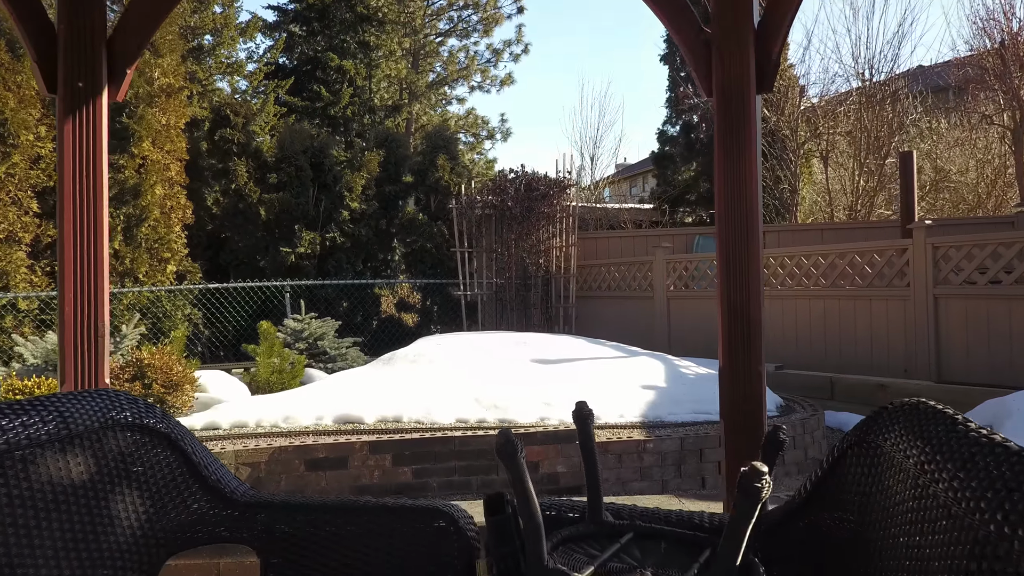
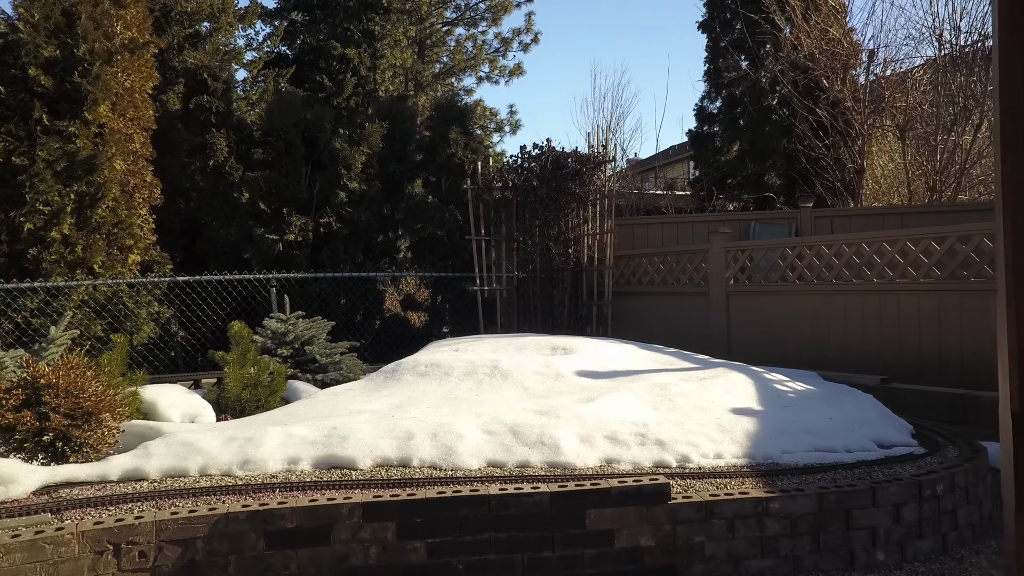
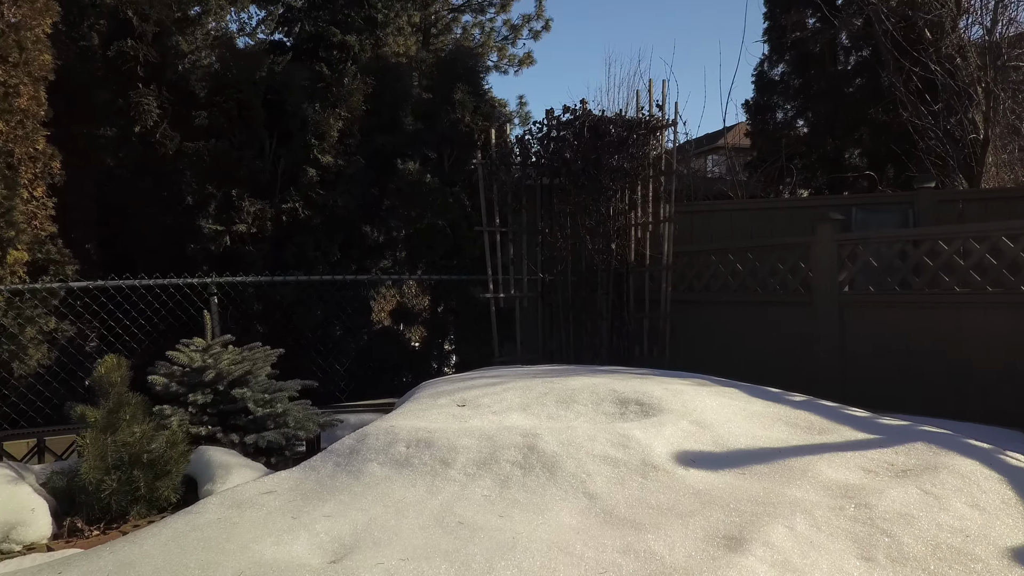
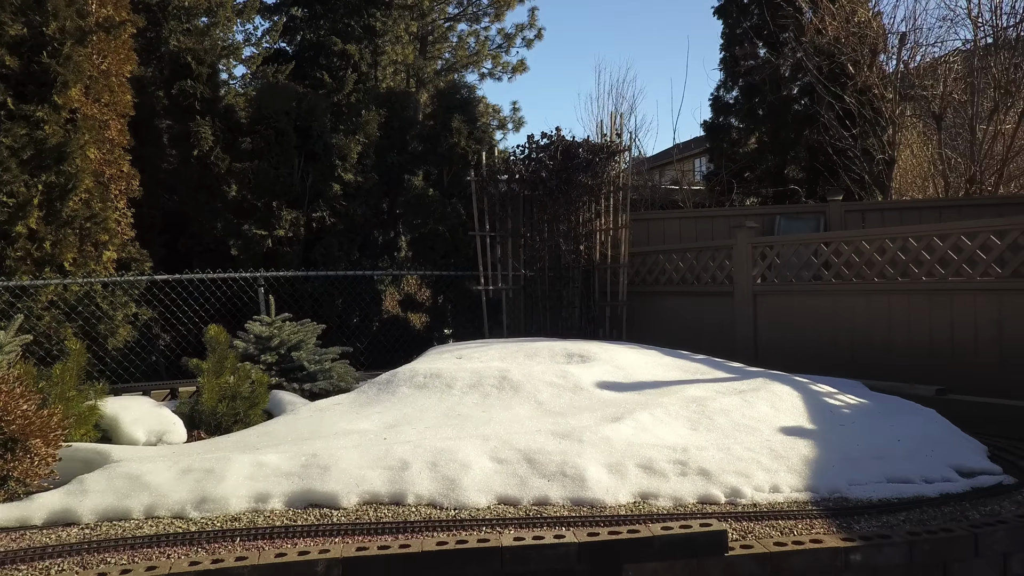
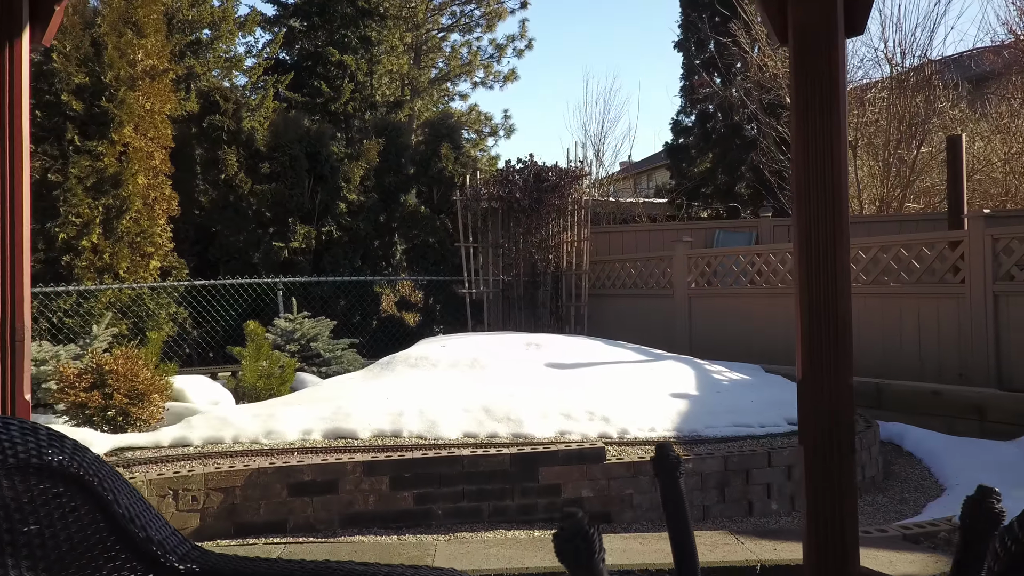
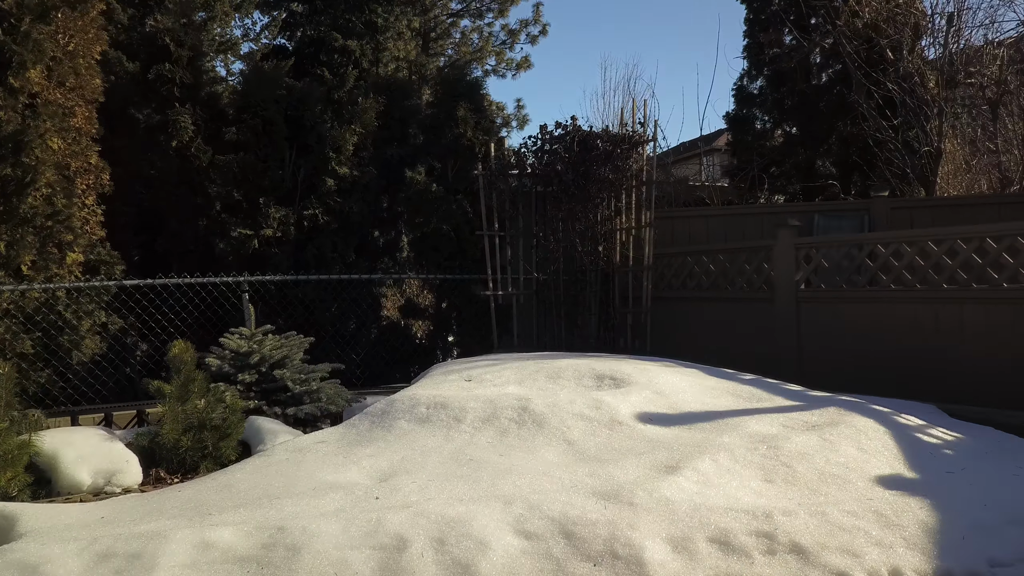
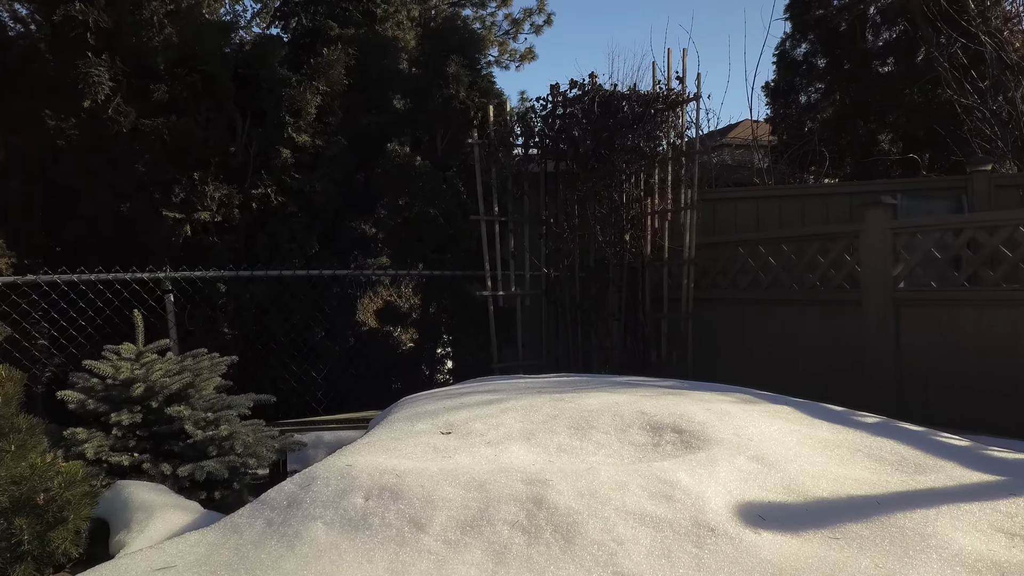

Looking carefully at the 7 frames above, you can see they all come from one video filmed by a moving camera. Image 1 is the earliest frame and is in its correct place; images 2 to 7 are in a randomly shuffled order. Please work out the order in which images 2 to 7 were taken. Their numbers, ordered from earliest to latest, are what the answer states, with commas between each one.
5, 2, 4, 6, 3, 7
